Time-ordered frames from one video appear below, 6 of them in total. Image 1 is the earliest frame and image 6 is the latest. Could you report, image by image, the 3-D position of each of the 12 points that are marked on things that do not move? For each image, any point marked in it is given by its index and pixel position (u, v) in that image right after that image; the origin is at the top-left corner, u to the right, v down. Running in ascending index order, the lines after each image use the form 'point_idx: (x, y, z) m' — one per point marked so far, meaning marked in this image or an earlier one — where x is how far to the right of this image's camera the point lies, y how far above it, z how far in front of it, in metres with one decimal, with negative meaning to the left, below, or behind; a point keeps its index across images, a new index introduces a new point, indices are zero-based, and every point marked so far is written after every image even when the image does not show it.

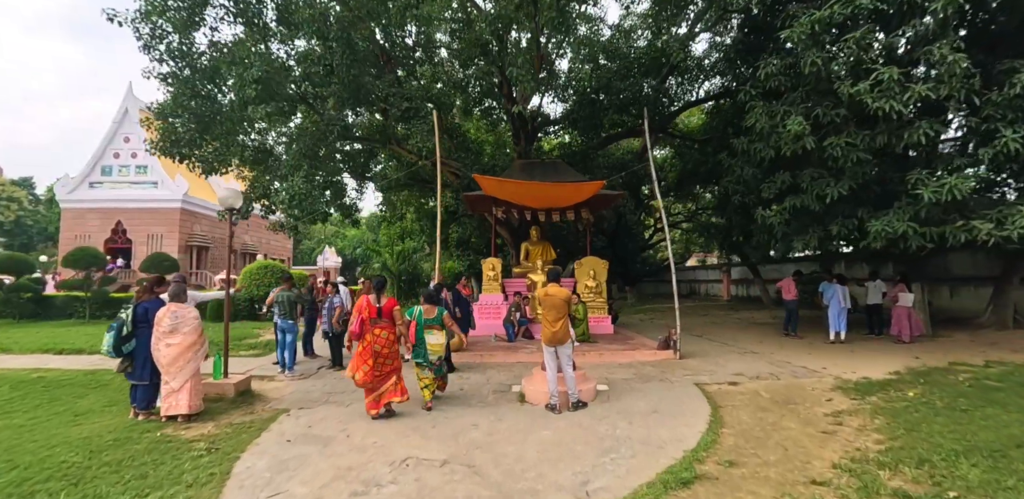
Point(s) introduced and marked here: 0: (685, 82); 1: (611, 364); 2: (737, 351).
0: (+5.8, +5.5, +14.2) m
1: (+1.6, -1.9, +6.8) m
2: (+4.2, -2.0, +7.8) m
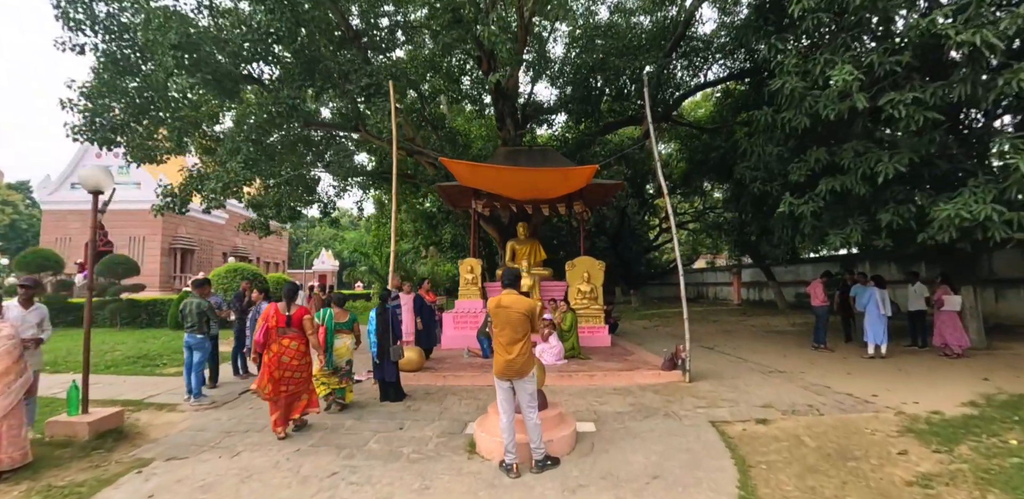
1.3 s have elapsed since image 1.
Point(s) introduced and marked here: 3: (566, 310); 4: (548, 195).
0: (+5.4, +5.5, +12.8) m
1: (+1.2, -1.8, +5.4) m
2: (+3.8, -1.9, +6.4) m
3: (+0.9, -1.0, +6.9) m
4: (+0.6, +1.0, +7.9) m
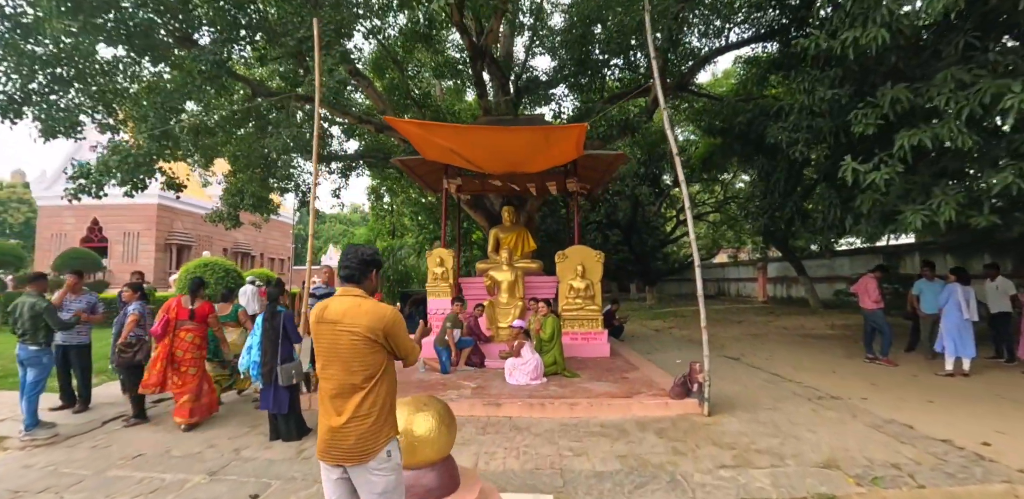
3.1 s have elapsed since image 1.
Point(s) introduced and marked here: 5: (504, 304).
0: (+5.2, +5.8, +11.0) m
1: (+0.7, -1.6, +3.9) m
2: (+3.3, -1.7, +4.7) m
3: (+0.4, -0.8, +5.3) m
4: (+0.2, +1.2, +6.3) m
5: (-0.1, -0.9, +6.7) m
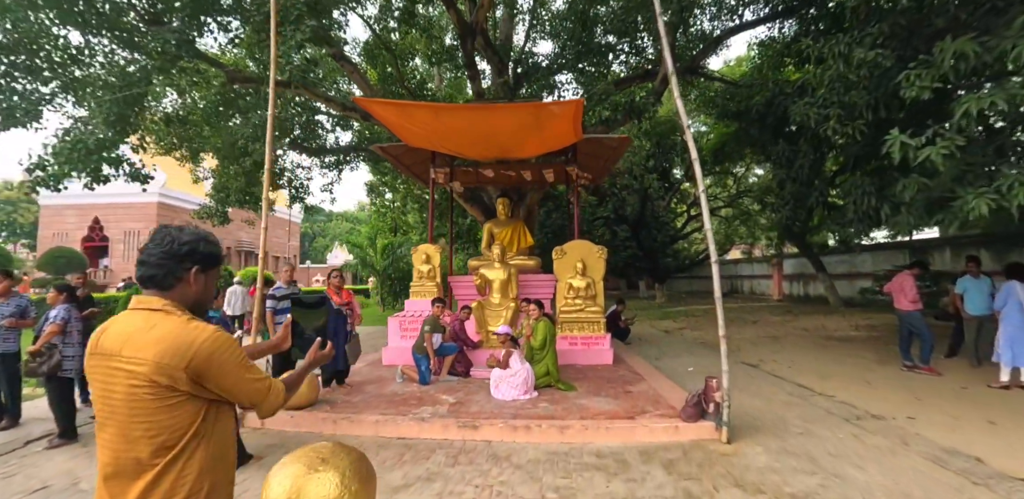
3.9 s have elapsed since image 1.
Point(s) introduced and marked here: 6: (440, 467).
0: (+5.1, +5.9, +10.2) m
1: (+0.5, -1.6, +3.2) m
2: (+3.2, -1.6, +4.0) m
3: (+0.3, -0.7, +4.7) m
4: (+0.1, +1.3, +5.7) m
5: (-0.2, -0.8, +6.1) m
6: (-0.5, -1.6, +3.1) m
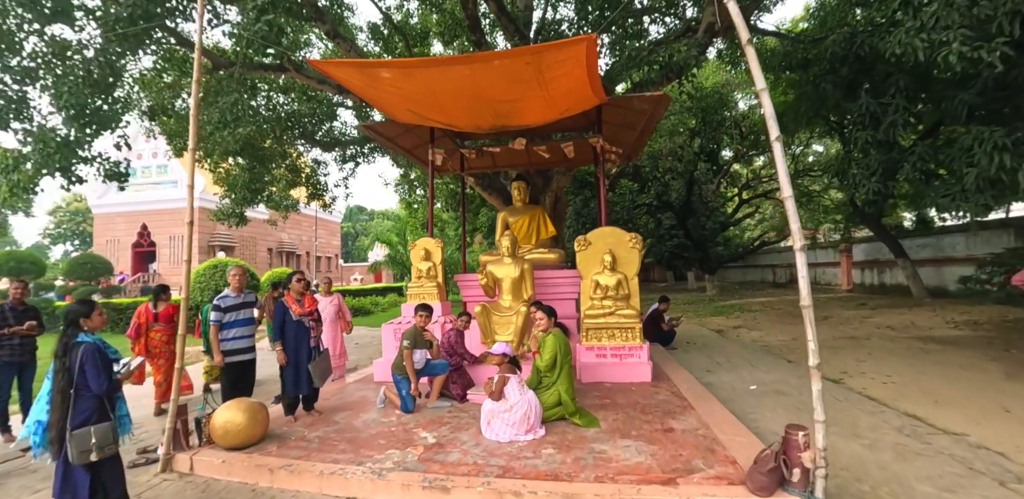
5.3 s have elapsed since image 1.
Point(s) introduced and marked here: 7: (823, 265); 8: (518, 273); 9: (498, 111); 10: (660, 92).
0: (+5.5, +6.2, +8.5) m
1: (+0.4, -1.5, +2.1) m
2: (+3.1, -1.5, +2.6) m
3: (+0.3, -0.7, +3.6) m
4: (+0.1, +1.4, +4.6) m
5: (-0.1, -0.7, +5.0) m
6: (-0.7, -1.6, +2.1) m
7: (+14.5, -0.7, +19.5) m
8: (+0.1, -0.3, +5.2) m
9: (-0.2, +1.4, +4.3) m
10: (+1.8, +1.9, +5.0) m
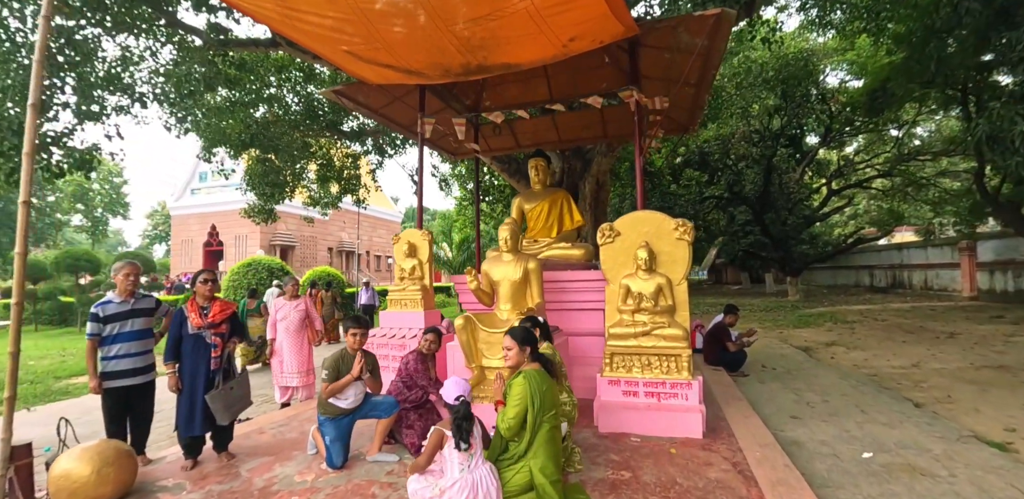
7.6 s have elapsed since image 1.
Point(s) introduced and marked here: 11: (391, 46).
0: (+5.9, +6.3, +6.4) m
1: (-0.1, -1.4, +0.9) m
2: (+2.7, -1.4, +0.9) m
3: (+0.1, -0.6, +2.3) m
4: (0.0, +1.5, +3.3) m
5: (-0.1, -0.6, +3.8) m
6: (-1.1, -1.5, +1.0) m
7: (+16.4, -0.6, +16.0) m
8: (+0.1, -0.2, +3.9) m
9: (-0.3, +1.5, +3.1) m
10: (+1.7, +1.9, +3.5) m
11: (-0.9, +1.5, +3.2) m
